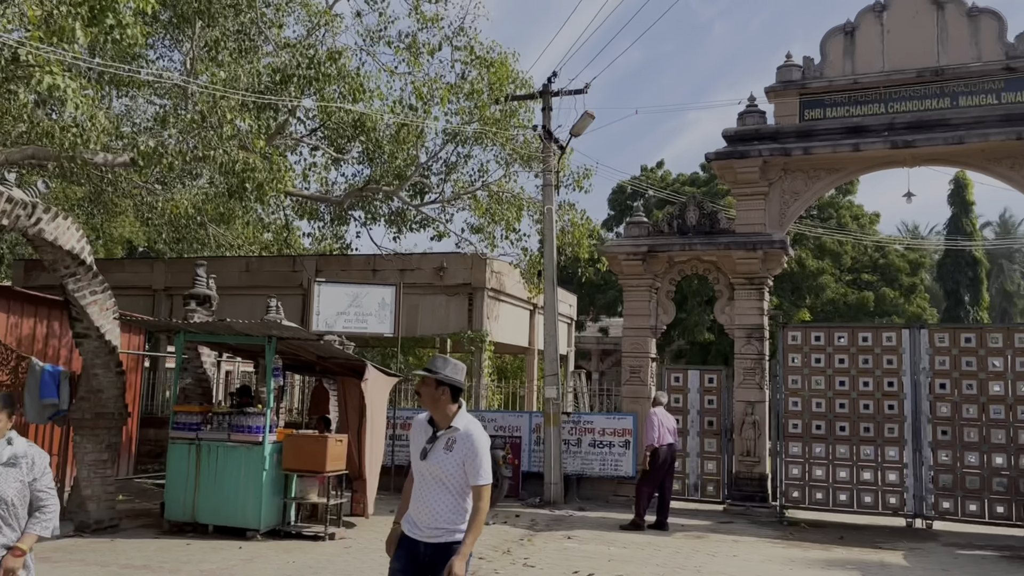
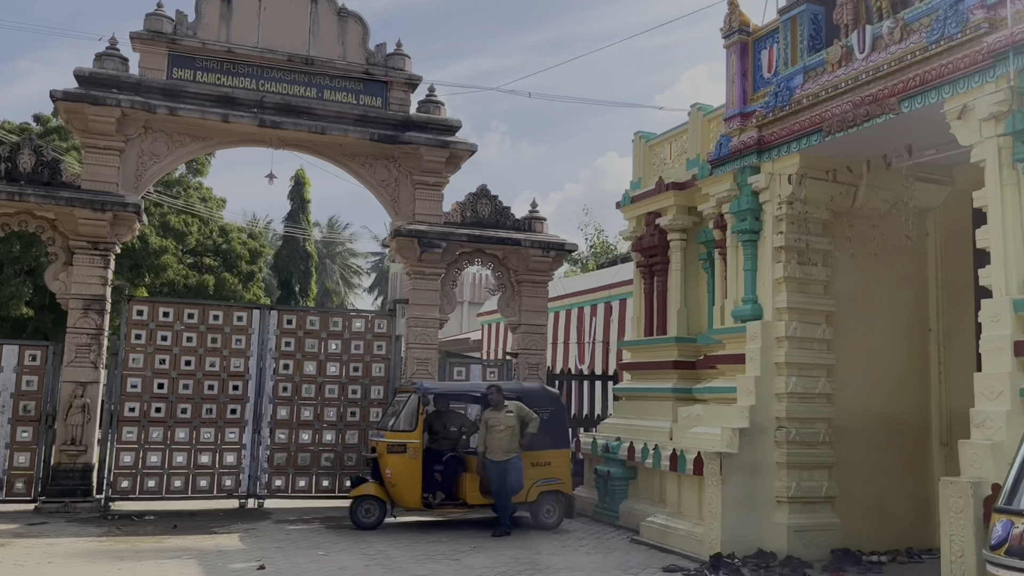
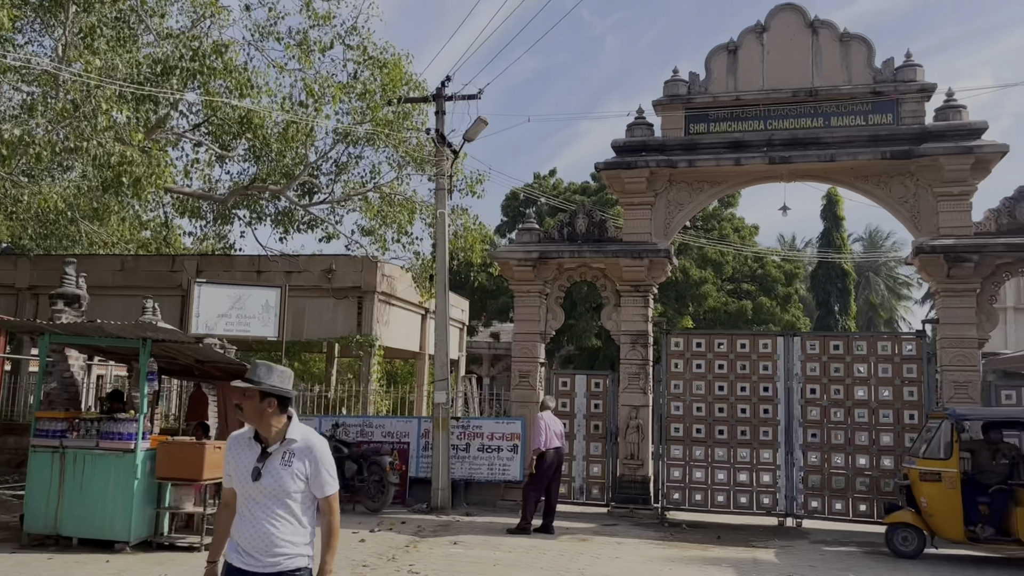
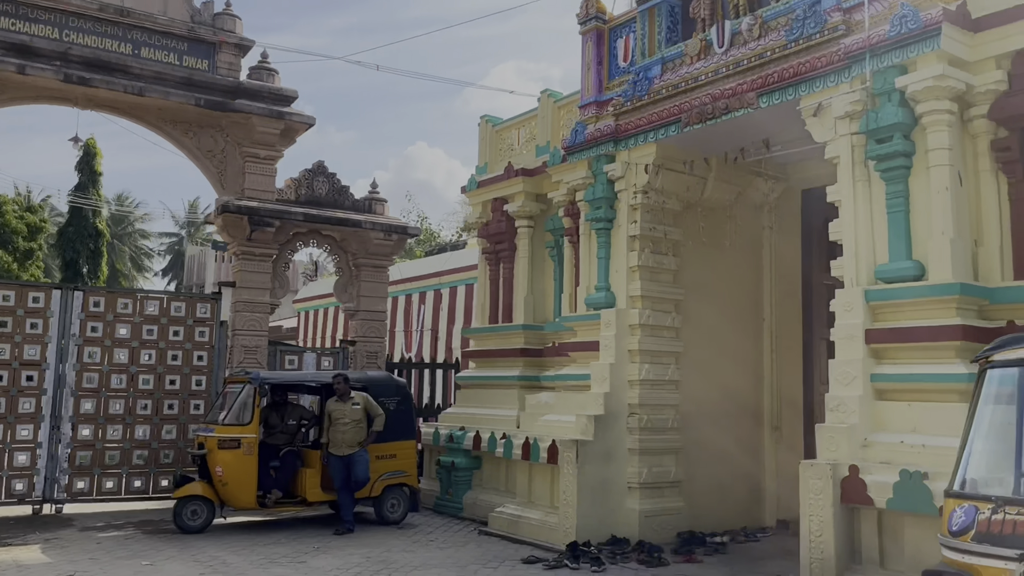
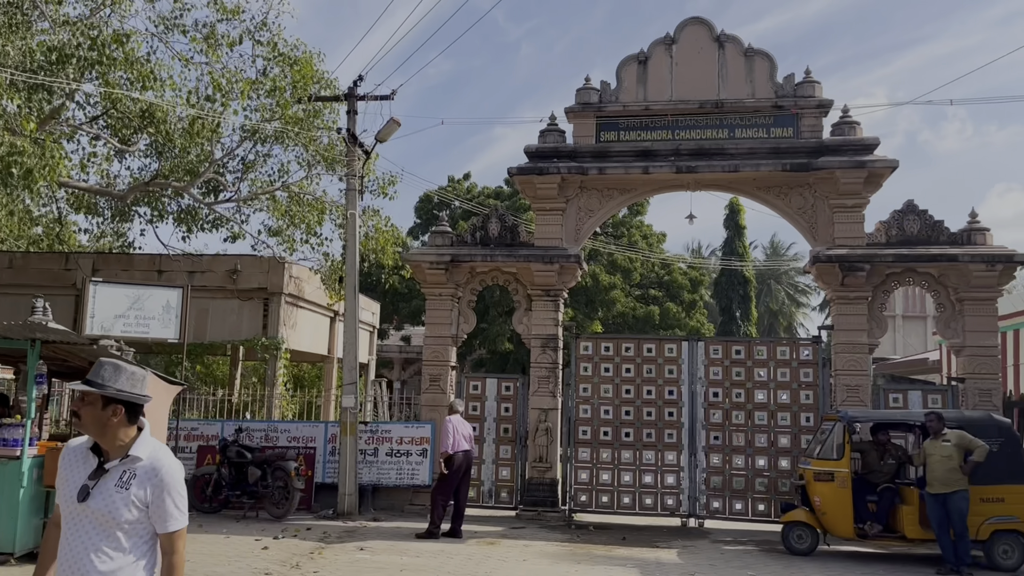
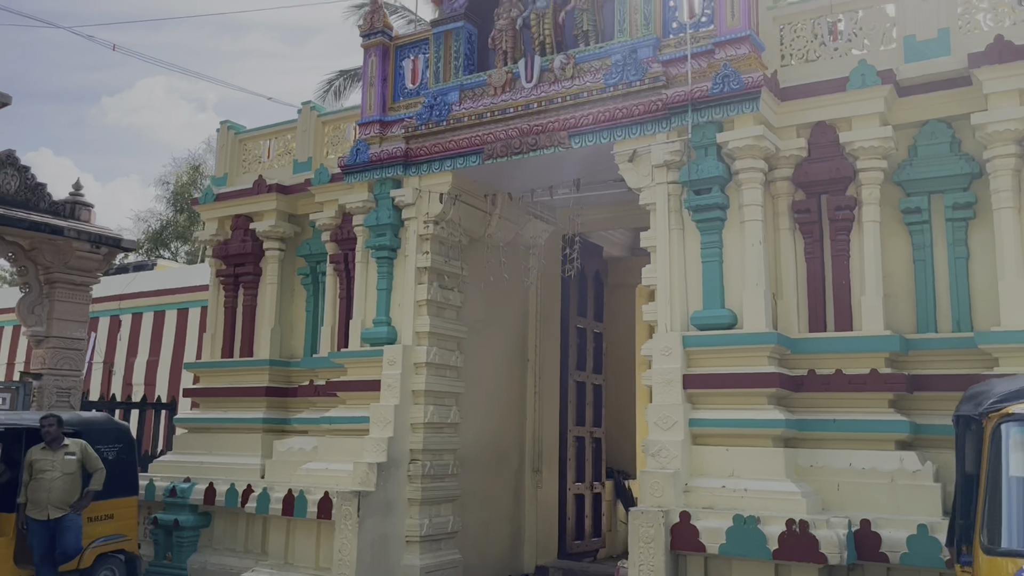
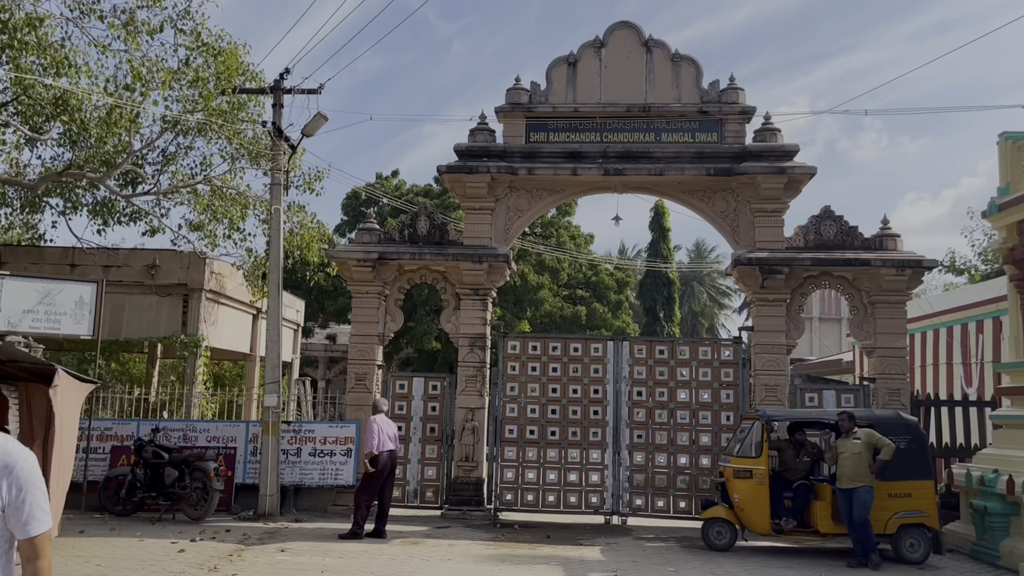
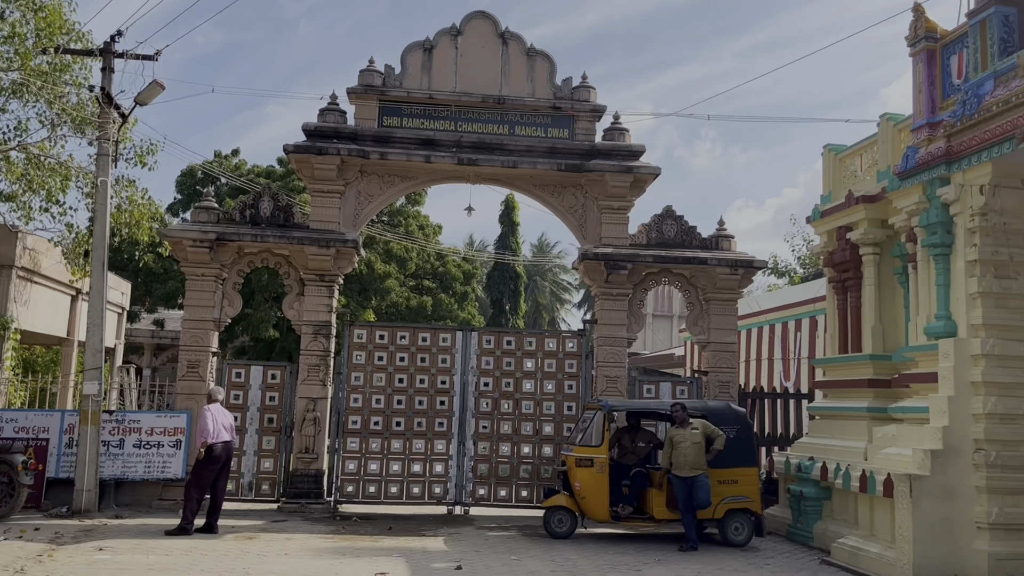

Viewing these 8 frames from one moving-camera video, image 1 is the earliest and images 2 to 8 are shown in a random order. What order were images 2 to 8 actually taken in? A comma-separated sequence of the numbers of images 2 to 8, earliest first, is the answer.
3, 5, 7, 8, 2, 4, 6
